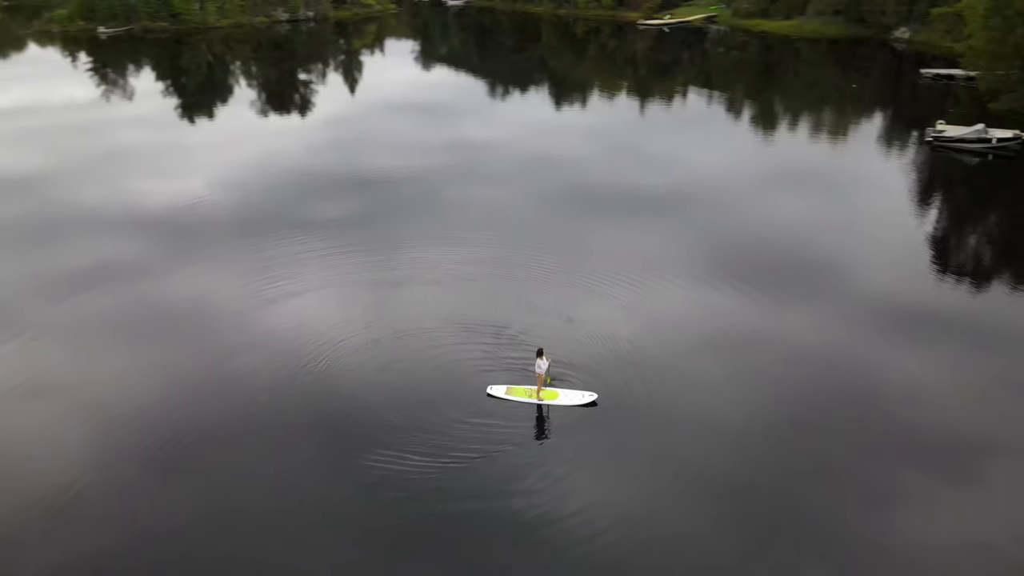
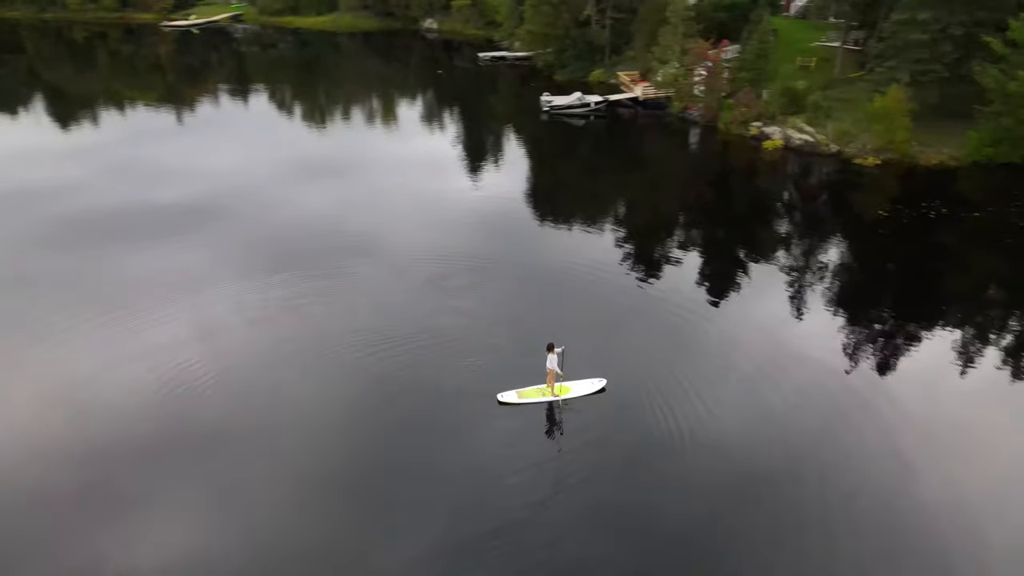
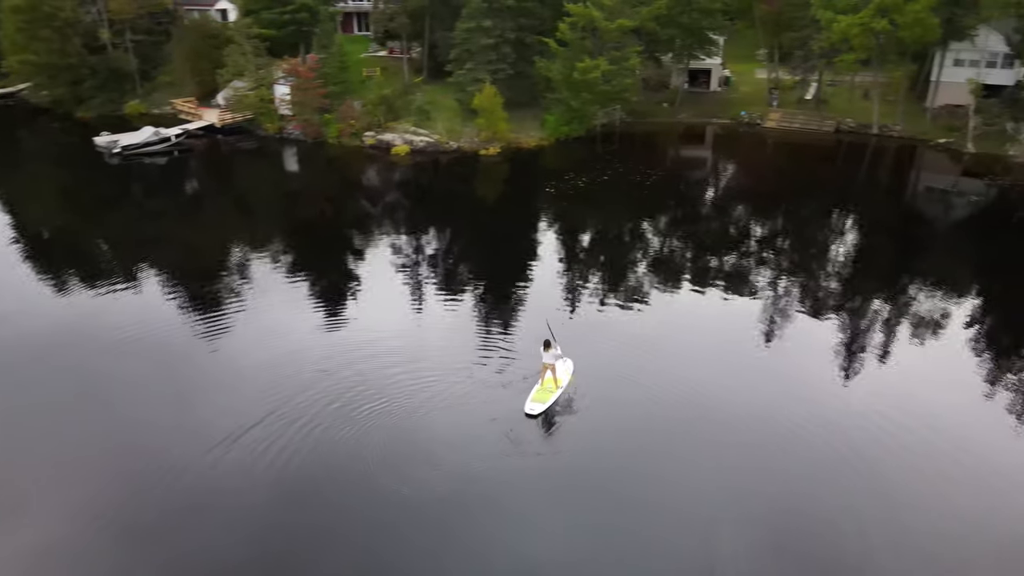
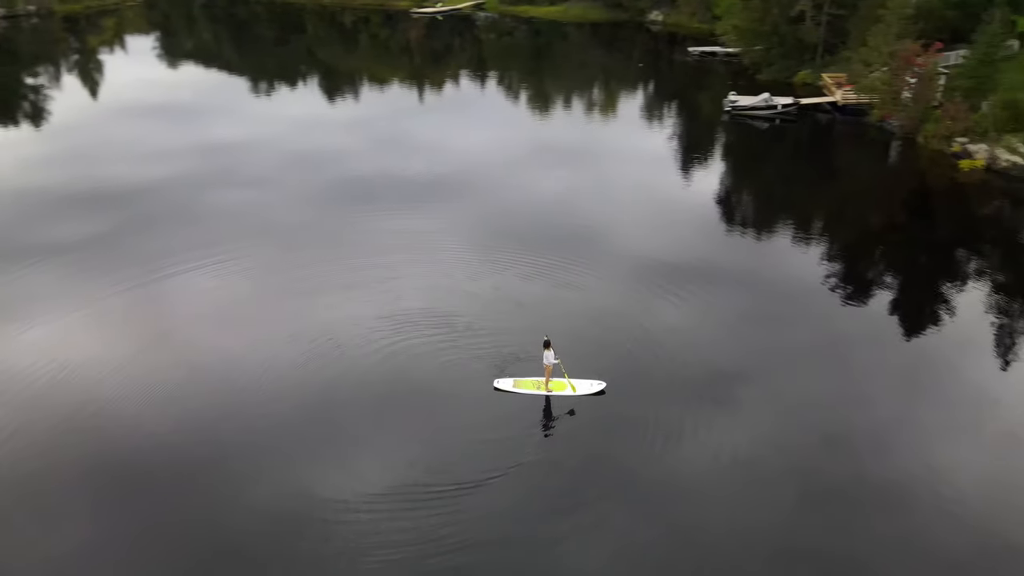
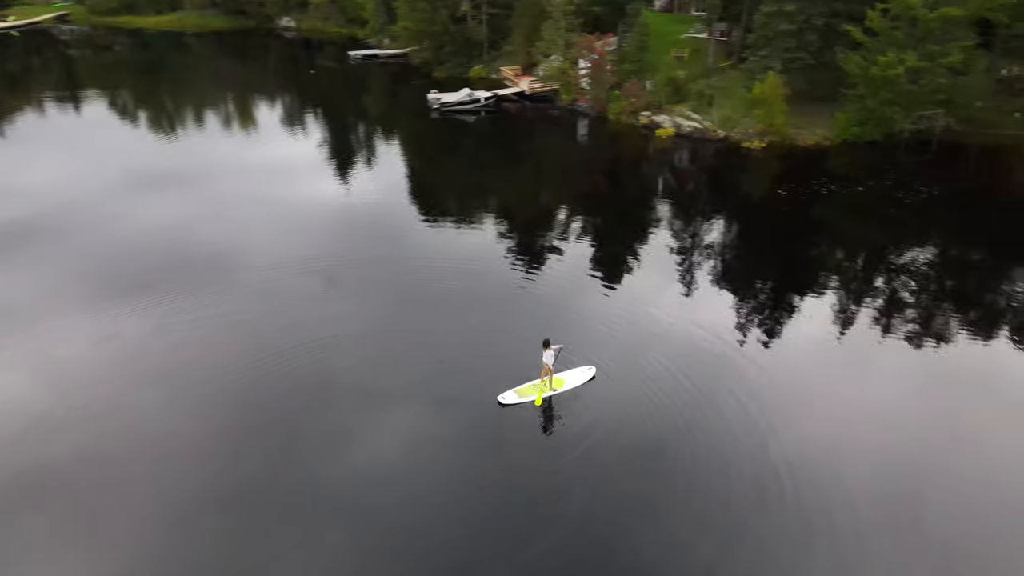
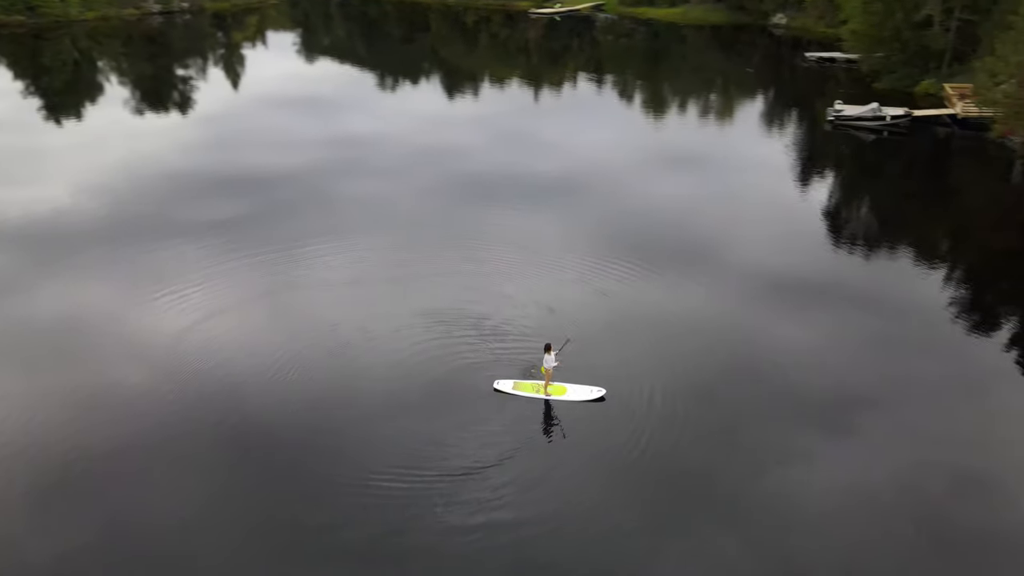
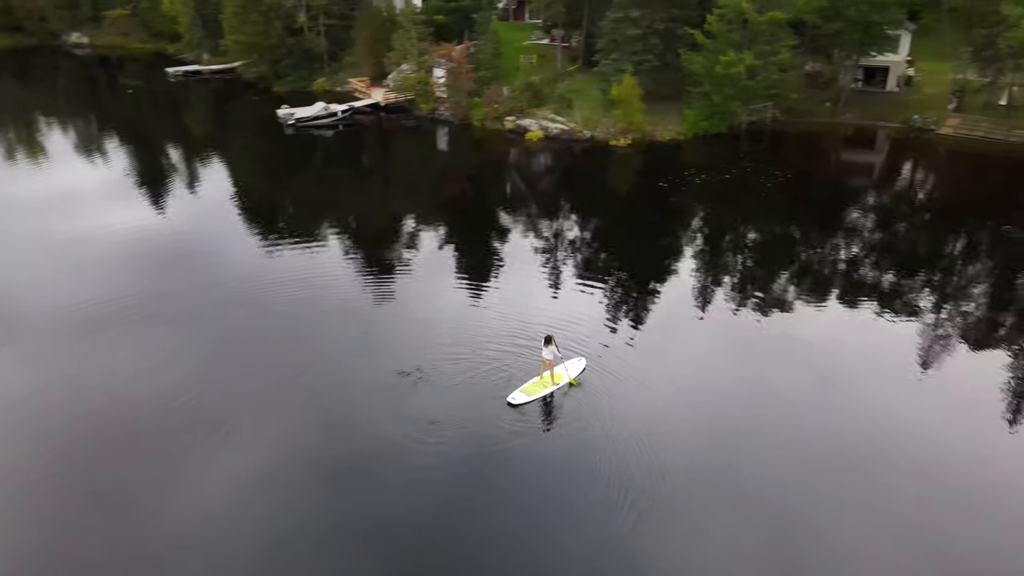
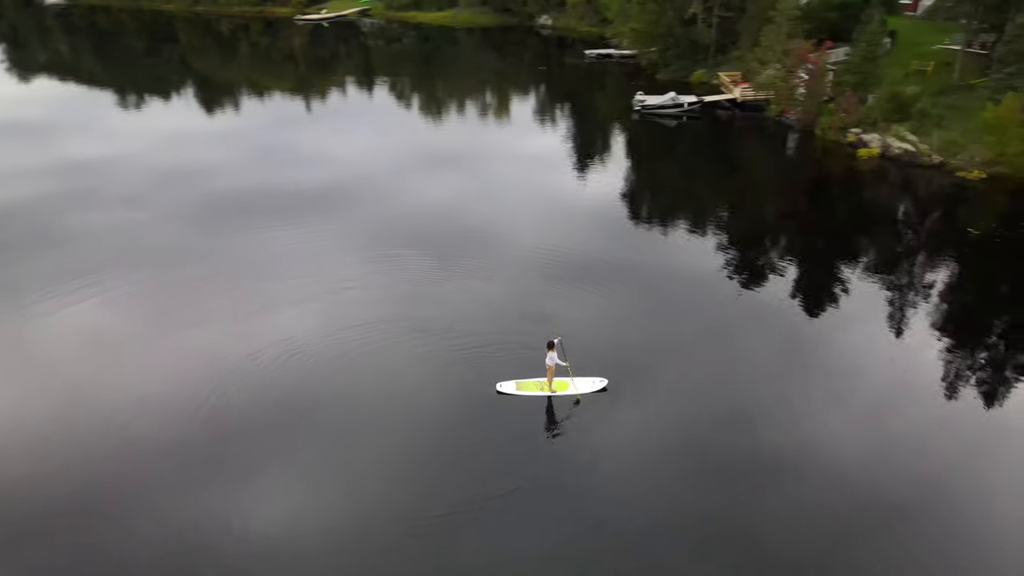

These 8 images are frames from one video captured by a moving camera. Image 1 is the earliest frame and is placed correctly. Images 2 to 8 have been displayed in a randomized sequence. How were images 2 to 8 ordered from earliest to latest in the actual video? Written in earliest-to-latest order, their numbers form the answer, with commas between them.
6, 4, 8, 2, 5, 7, 3
